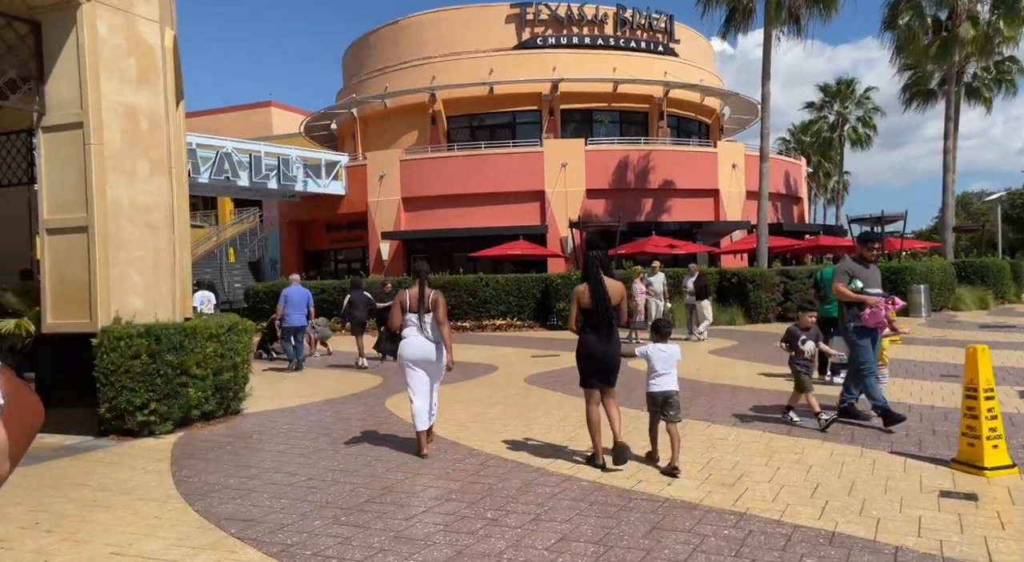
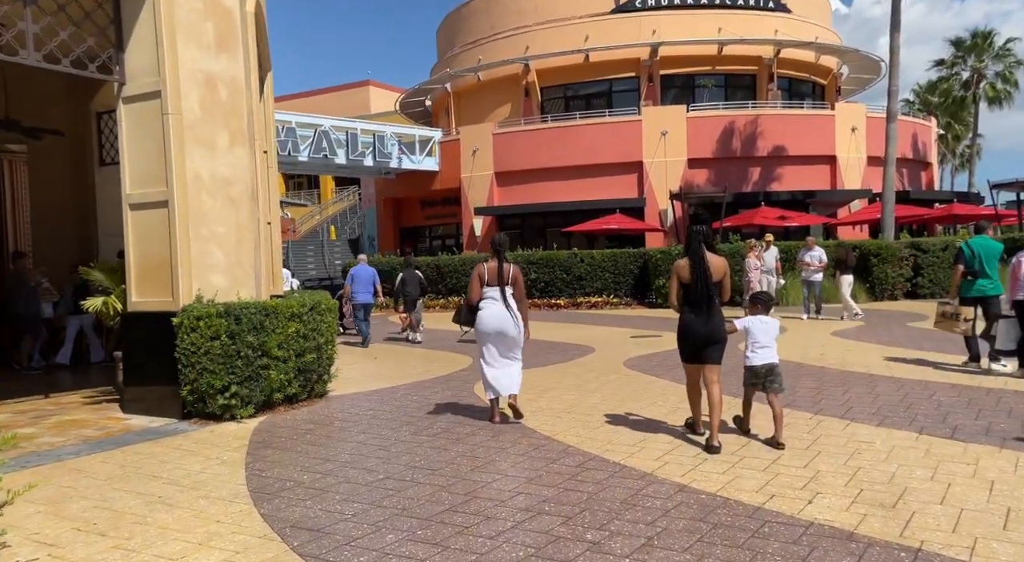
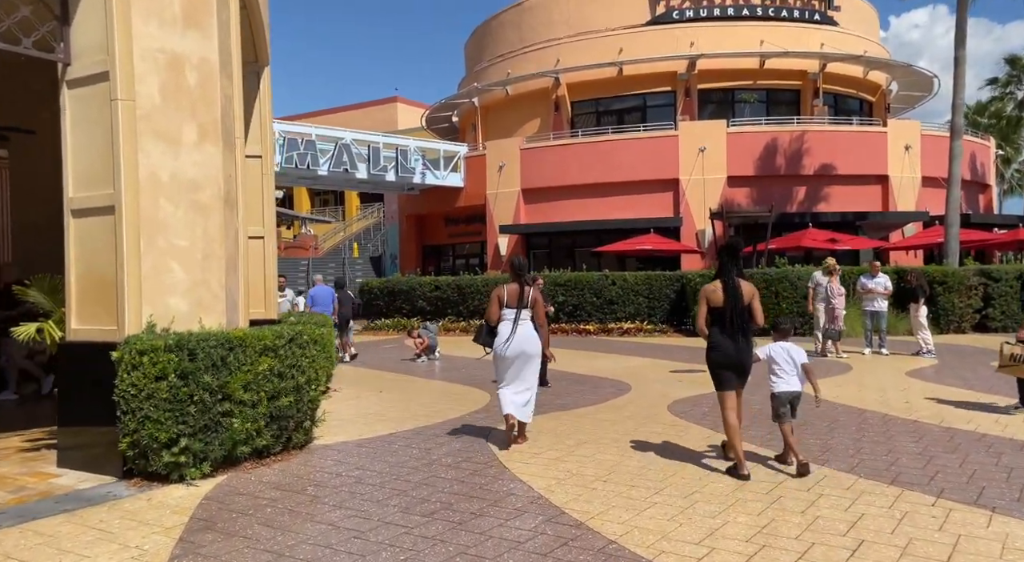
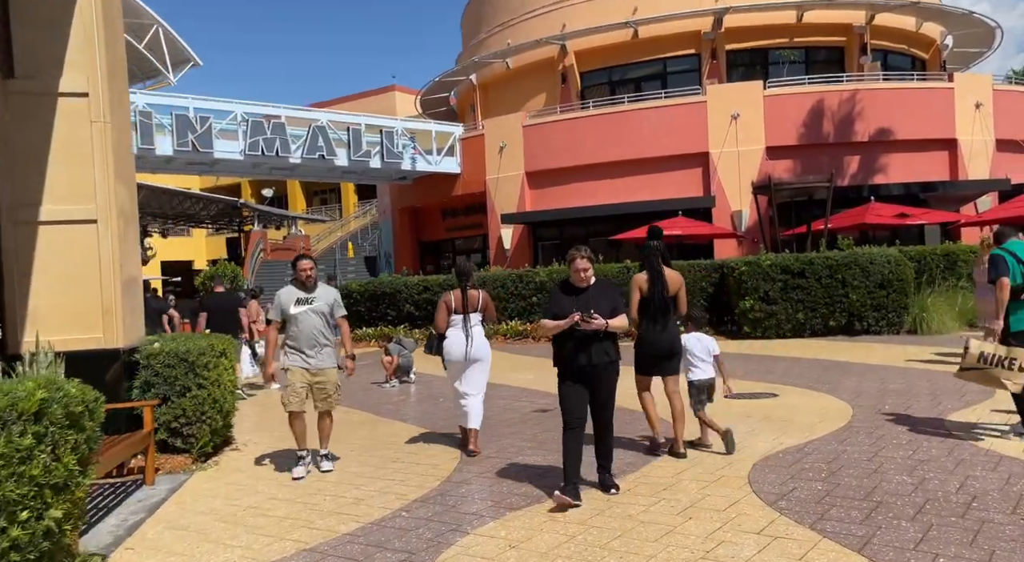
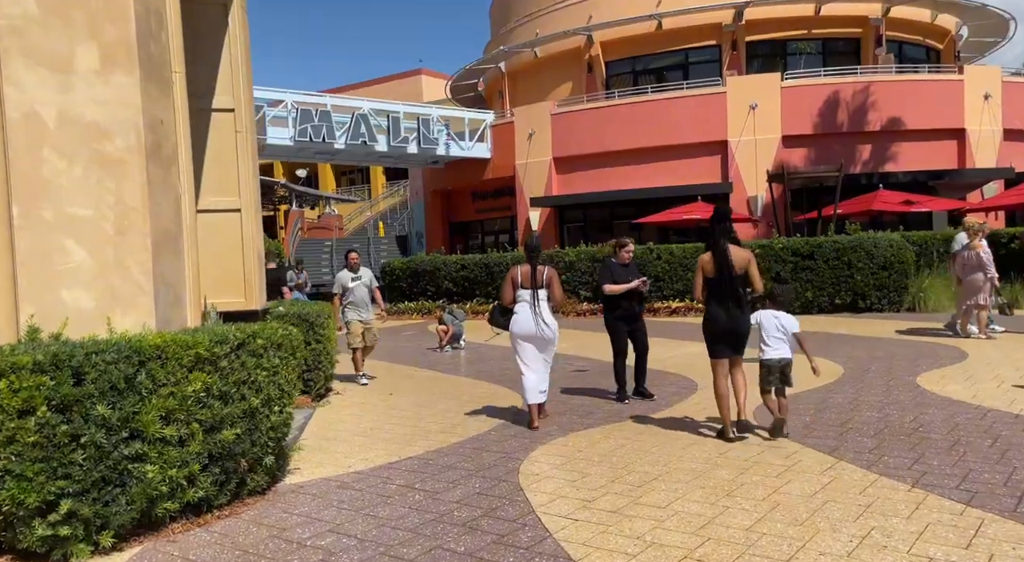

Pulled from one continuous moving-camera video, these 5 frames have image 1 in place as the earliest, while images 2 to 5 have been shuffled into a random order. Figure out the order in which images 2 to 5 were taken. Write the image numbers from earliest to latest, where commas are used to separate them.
2, 3, 5, 4
